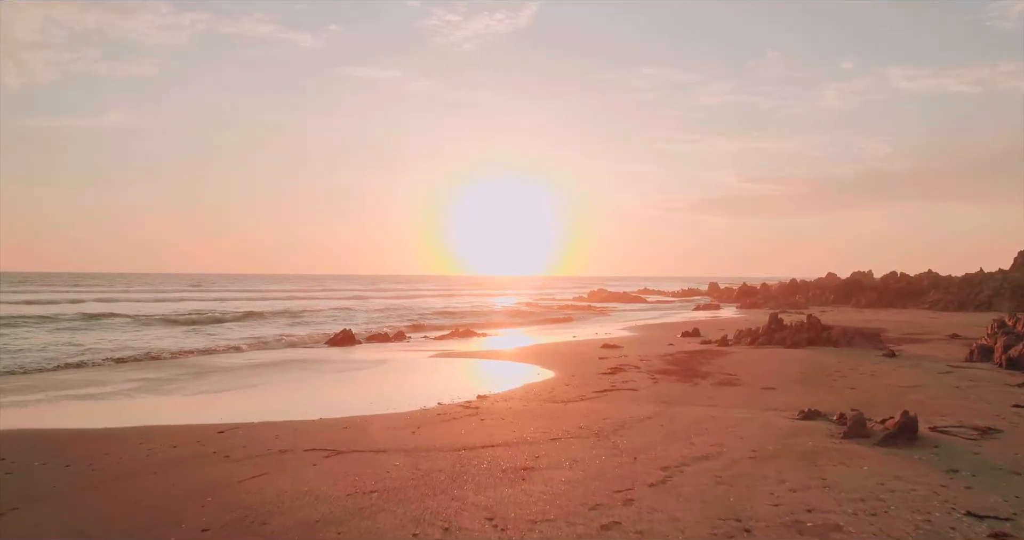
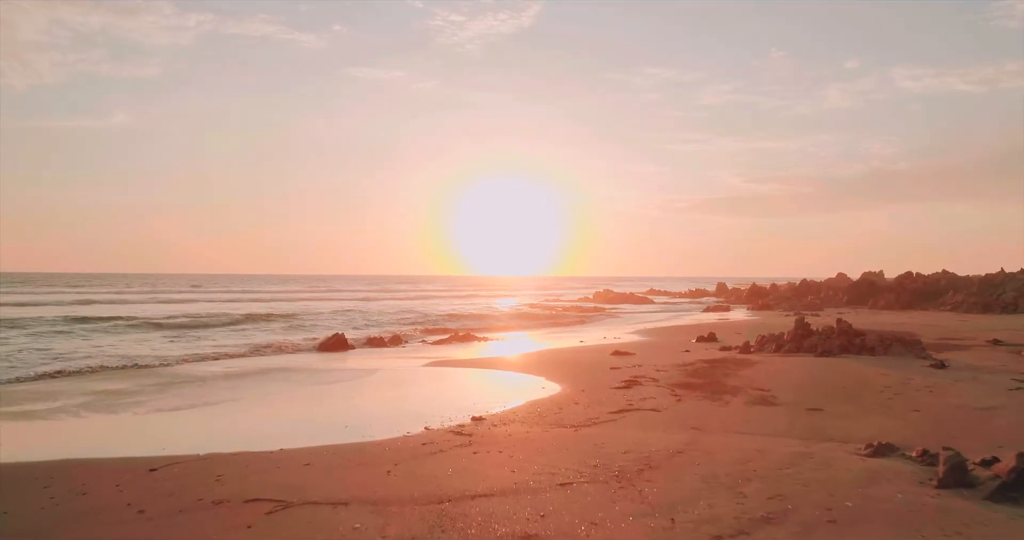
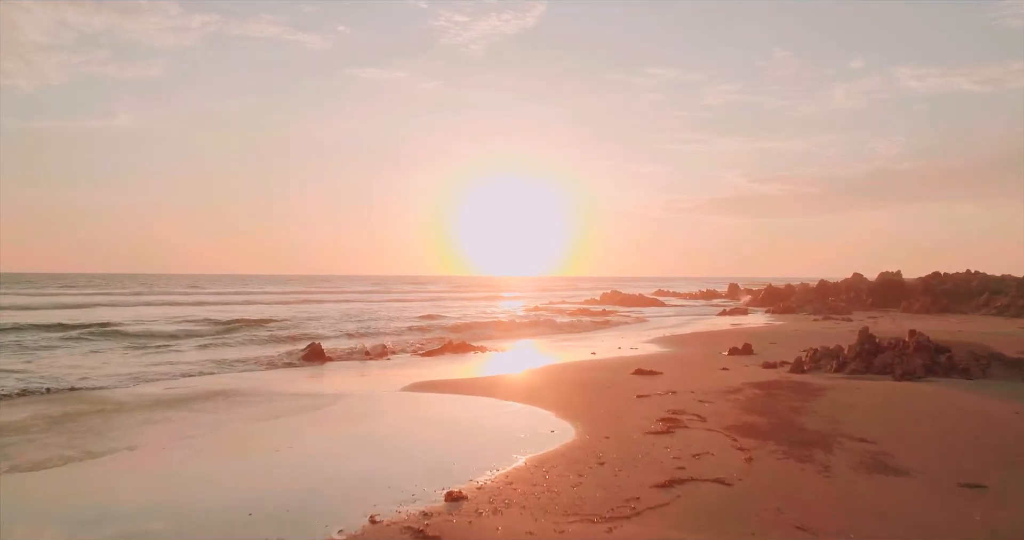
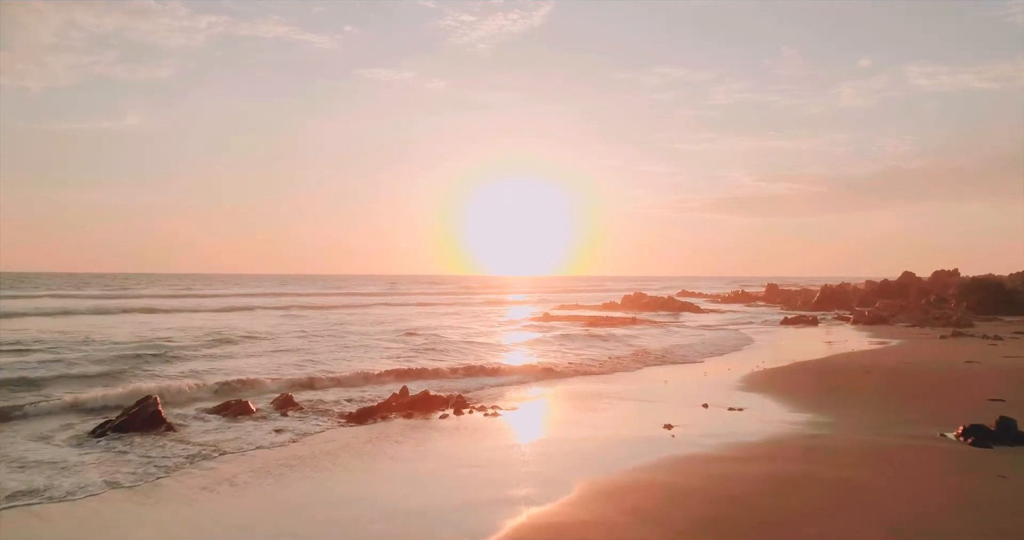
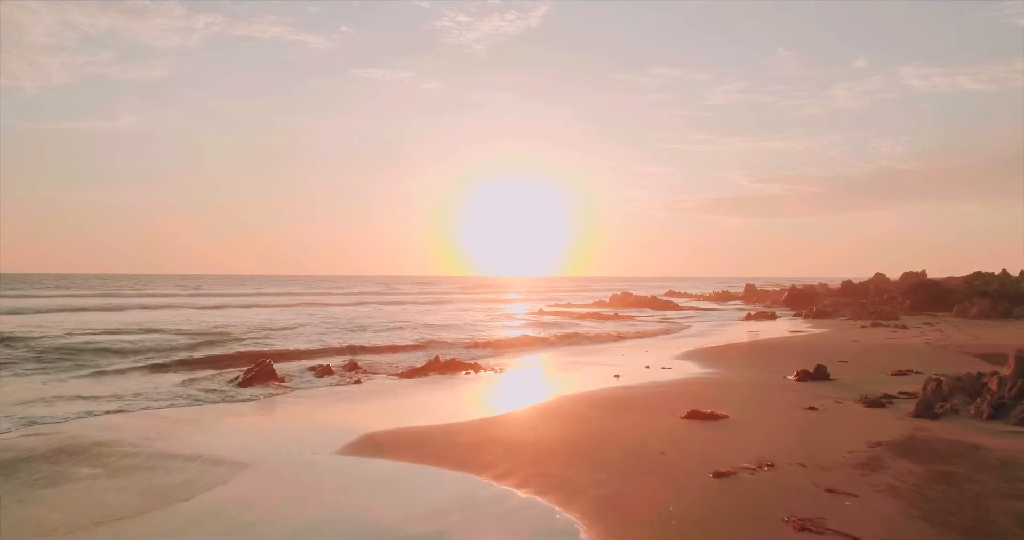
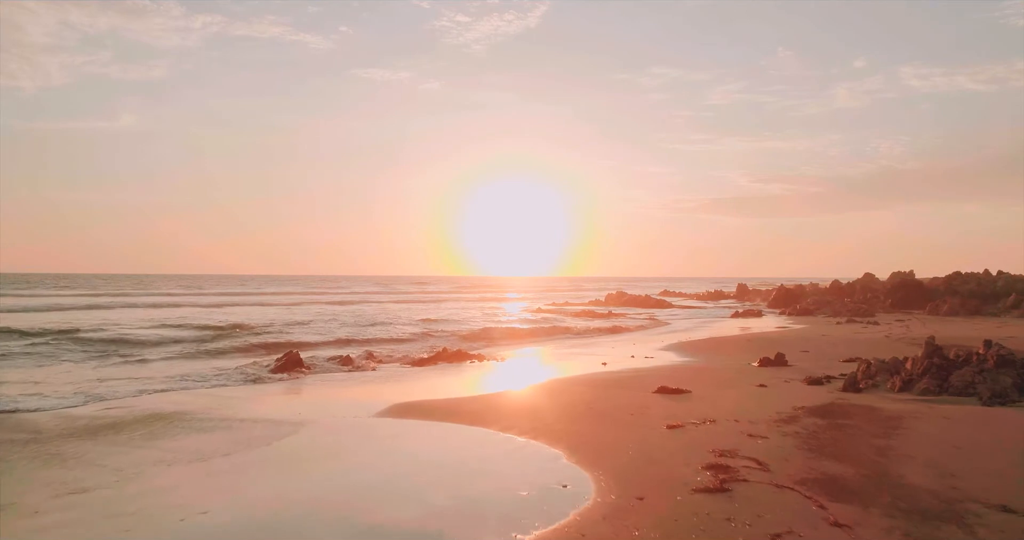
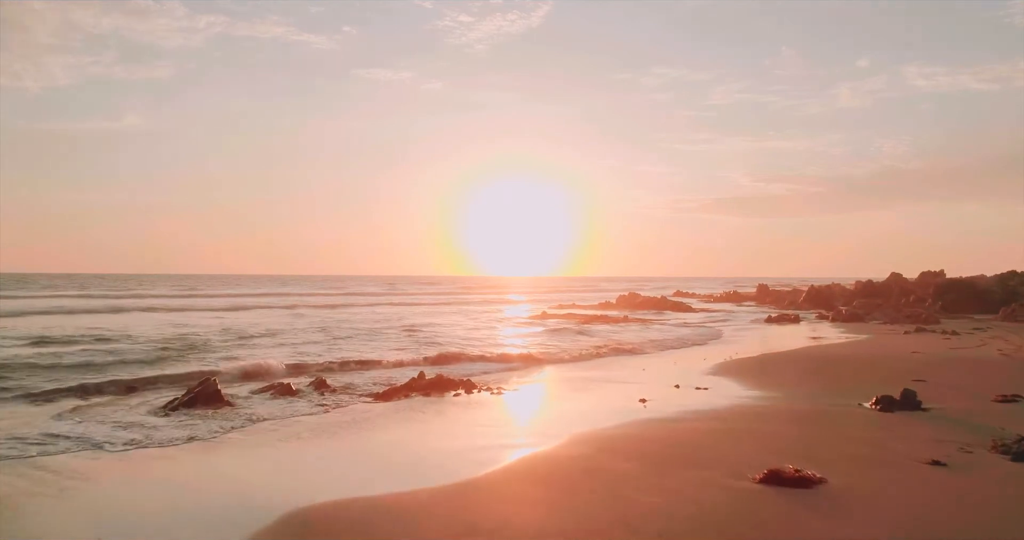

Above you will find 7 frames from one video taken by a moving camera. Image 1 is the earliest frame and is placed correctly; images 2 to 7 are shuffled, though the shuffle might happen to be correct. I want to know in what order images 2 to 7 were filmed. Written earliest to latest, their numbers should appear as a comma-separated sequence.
2, 3, 6, 5, 7, 4
